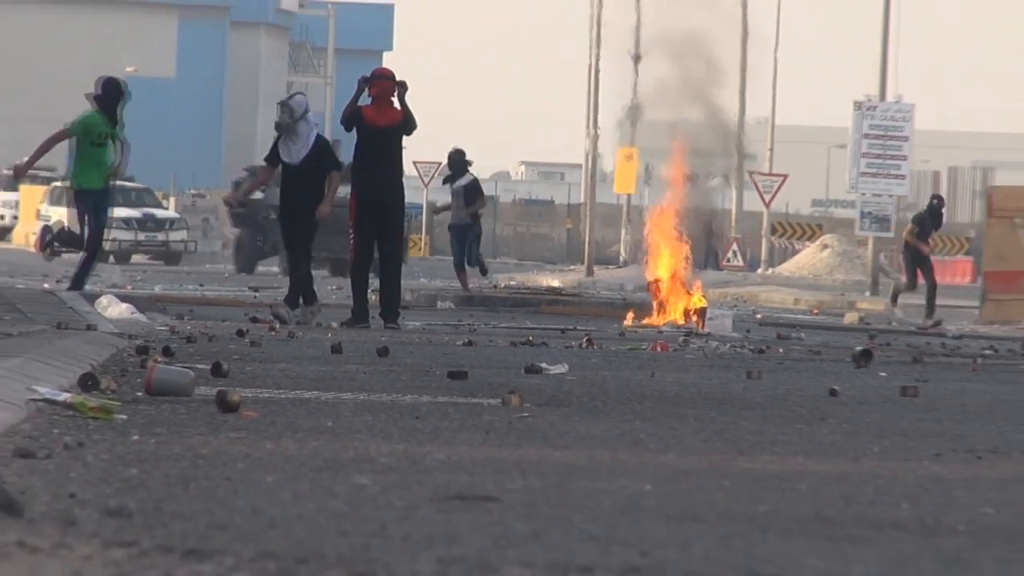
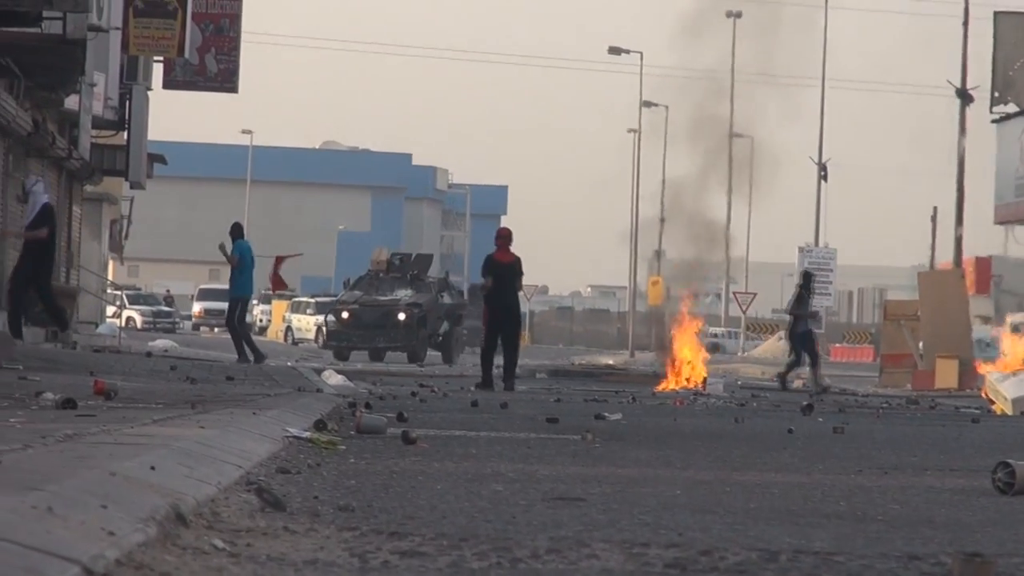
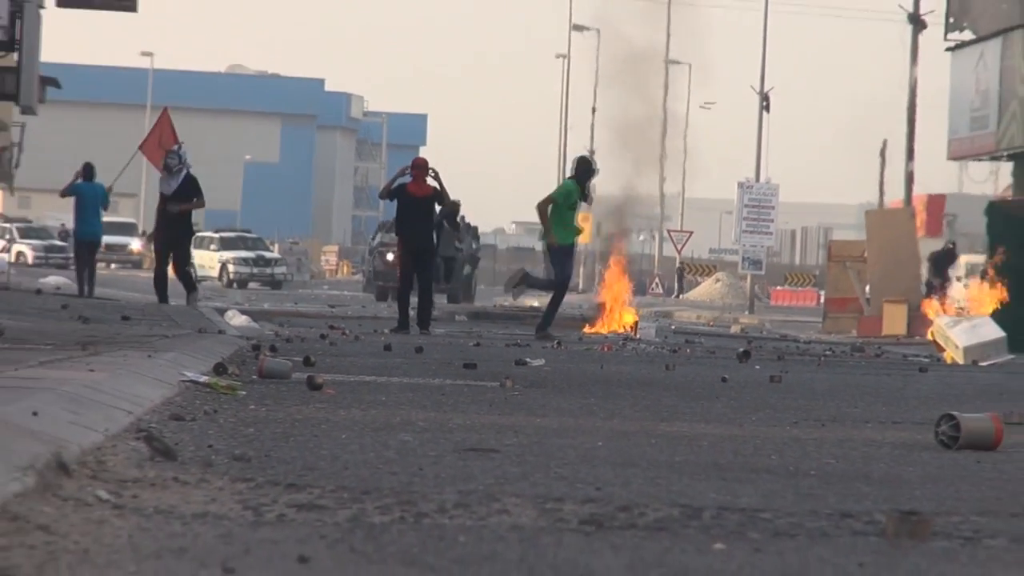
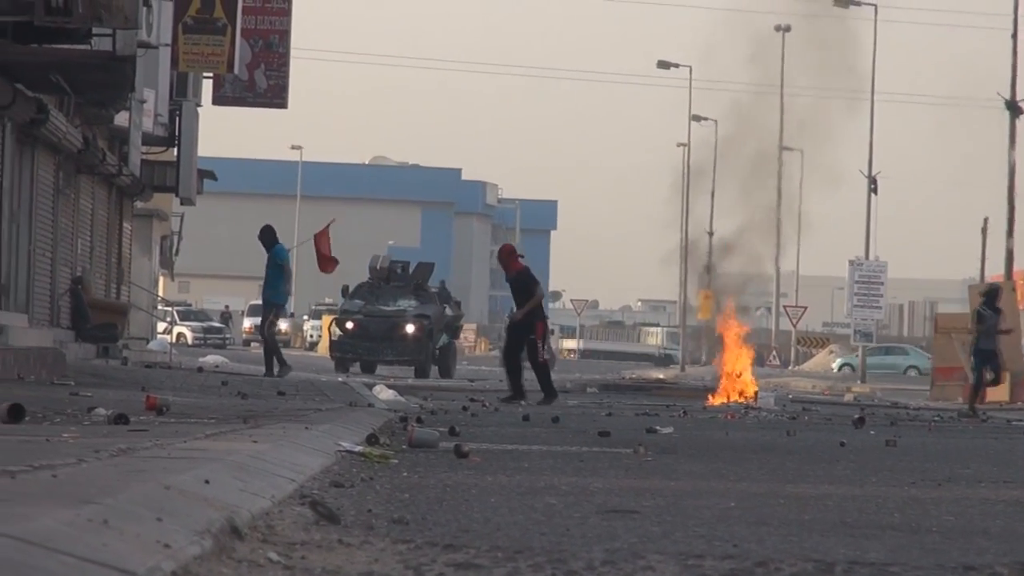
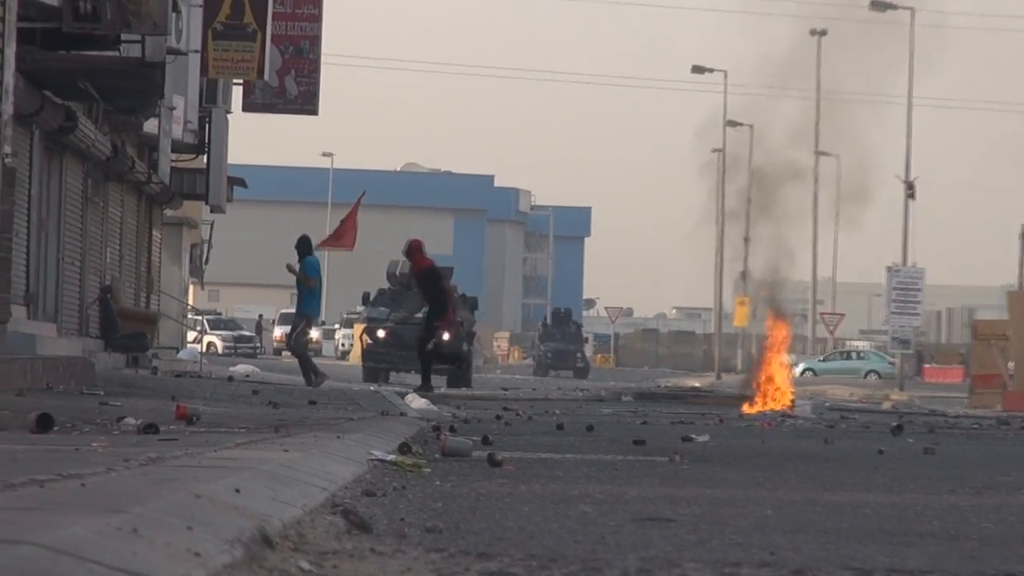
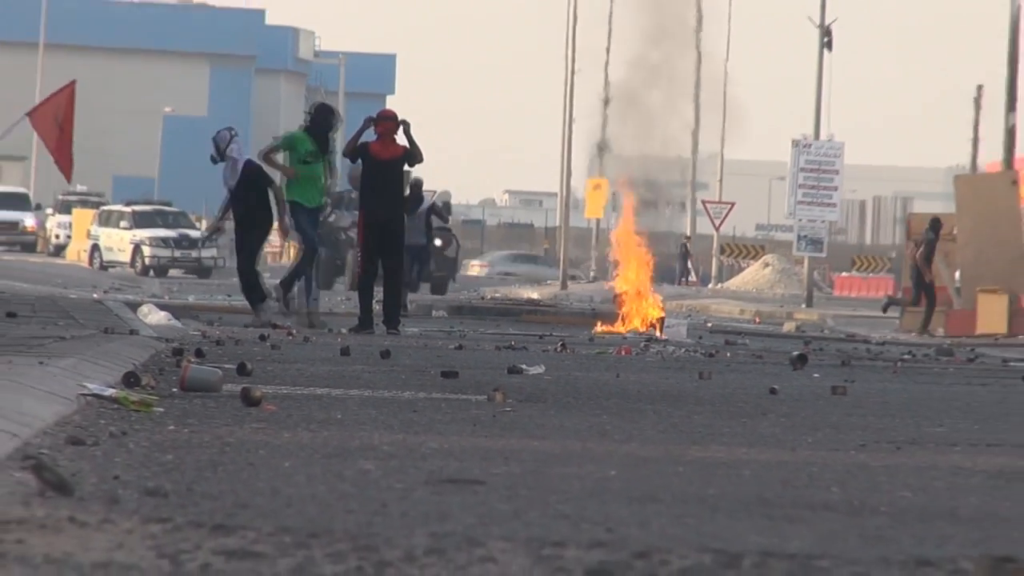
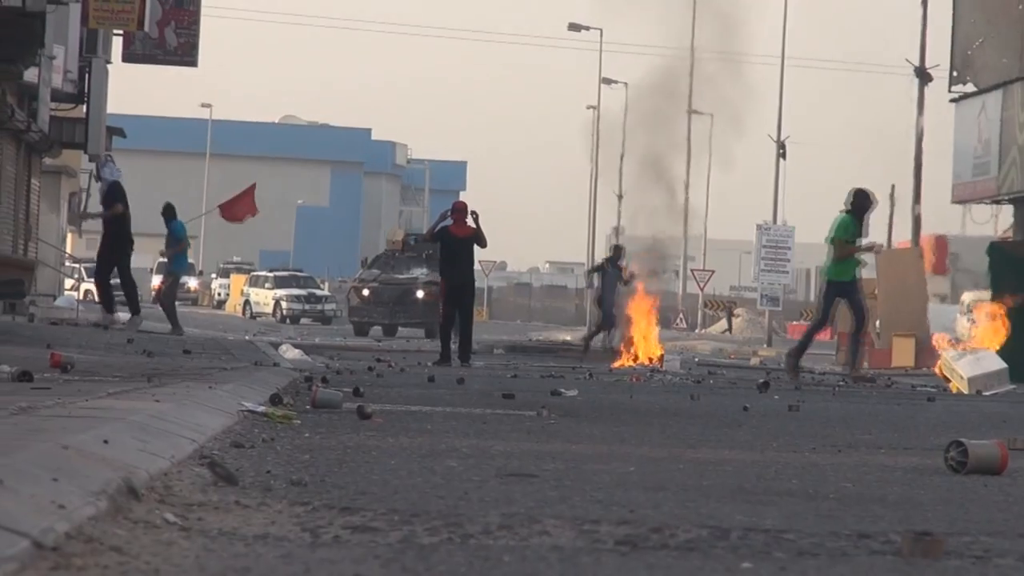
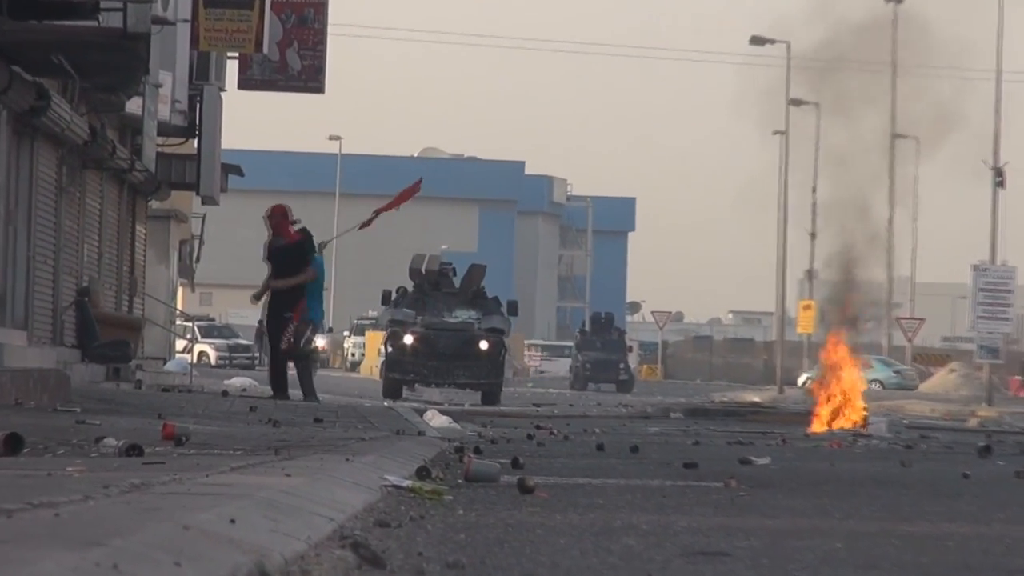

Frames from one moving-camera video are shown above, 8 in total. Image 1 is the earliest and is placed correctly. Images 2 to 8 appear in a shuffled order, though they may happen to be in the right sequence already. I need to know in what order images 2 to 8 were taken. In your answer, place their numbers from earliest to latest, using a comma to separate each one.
6, 3, 7, 2, 4, 5, 8
